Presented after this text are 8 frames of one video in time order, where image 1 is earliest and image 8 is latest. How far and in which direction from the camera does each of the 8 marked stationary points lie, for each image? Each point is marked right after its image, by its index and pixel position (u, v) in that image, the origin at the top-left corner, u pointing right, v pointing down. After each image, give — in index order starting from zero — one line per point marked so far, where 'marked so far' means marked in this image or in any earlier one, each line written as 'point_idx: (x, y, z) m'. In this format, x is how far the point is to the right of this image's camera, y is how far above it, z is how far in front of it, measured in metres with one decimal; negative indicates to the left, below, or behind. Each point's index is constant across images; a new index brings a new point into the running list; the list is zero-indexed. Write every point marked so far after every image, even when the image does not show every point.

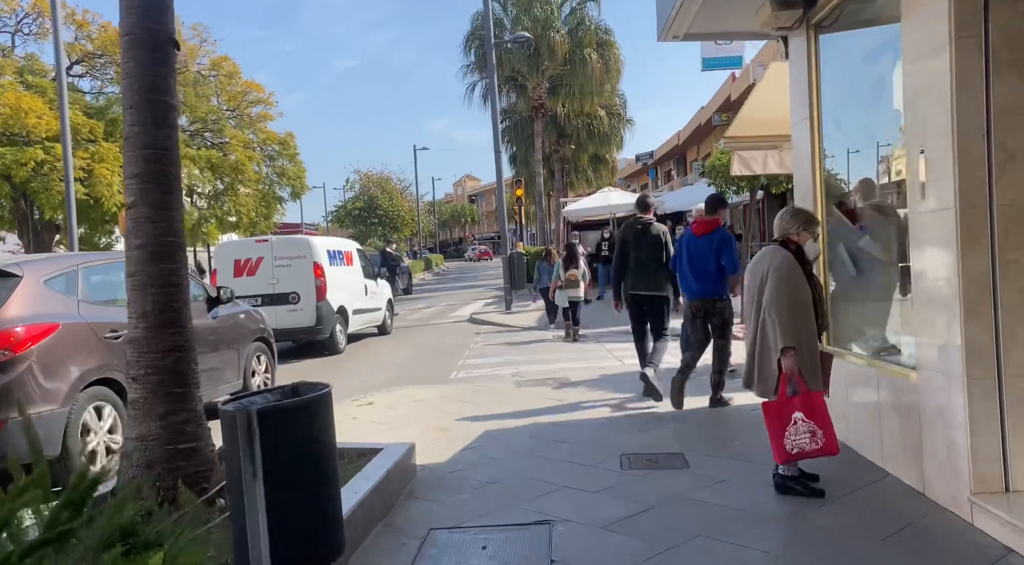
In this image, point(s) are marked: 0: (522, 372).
0: (+0.1, -1.1, +9.8) m
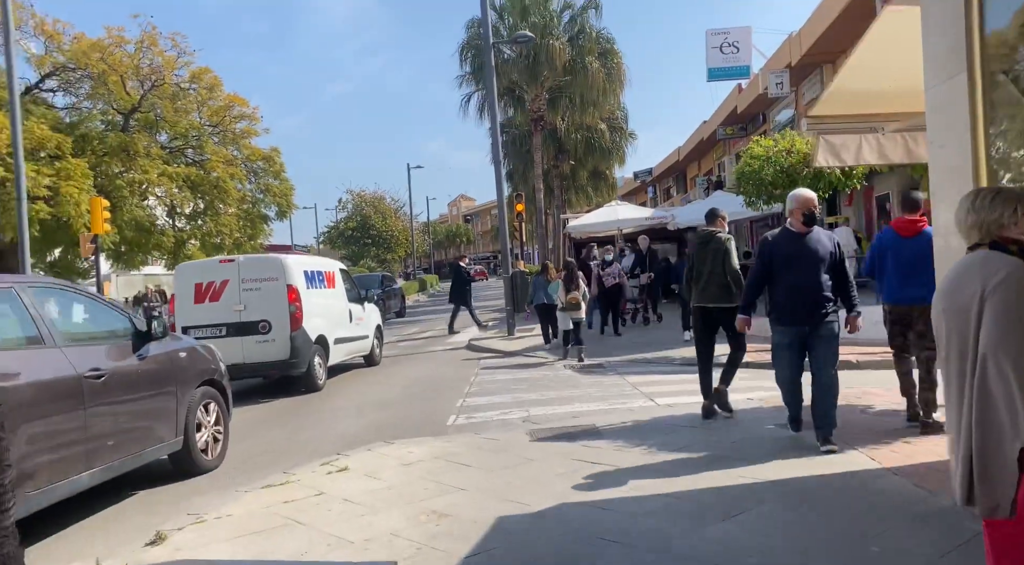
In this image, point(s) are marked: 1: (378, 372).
0: (+0.2, -1.4, +8.1) m
1: (-2.2, -1.4, +12.7) m
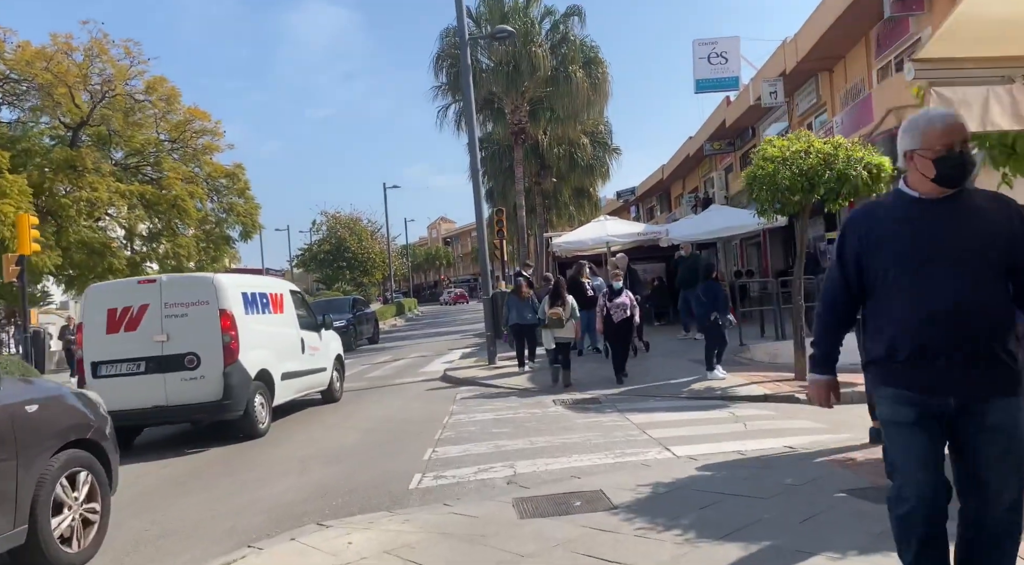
0: (+0.1, -1.5, +6.3) m
1: (-2.4, -1.8, +10.9) m
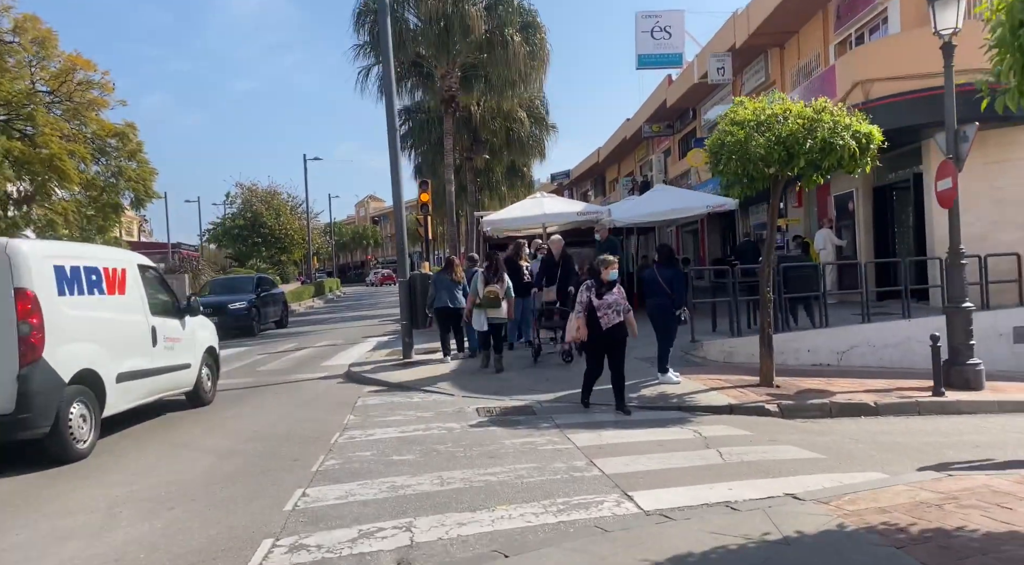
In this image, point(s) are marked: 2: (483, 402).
0: (-0.5, -1.4, +4.3) m
1: (-3.4, -1.5, +8.6) m
2: (-0.4, -1.4, +9.2) m
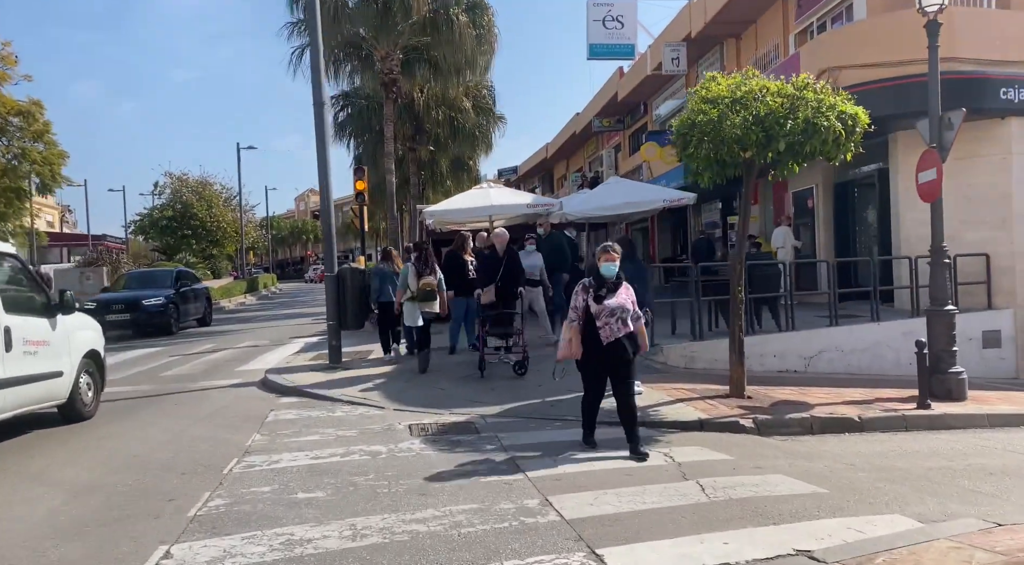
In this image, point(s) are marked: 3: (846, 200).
0: (-0.7, -1.4, +3.0) m
1: (-4.0, -1.4, +7.1) m
2: (-1.0, -1.3, +7.9) m
3: (+6.8, +1.7, +16.1) m
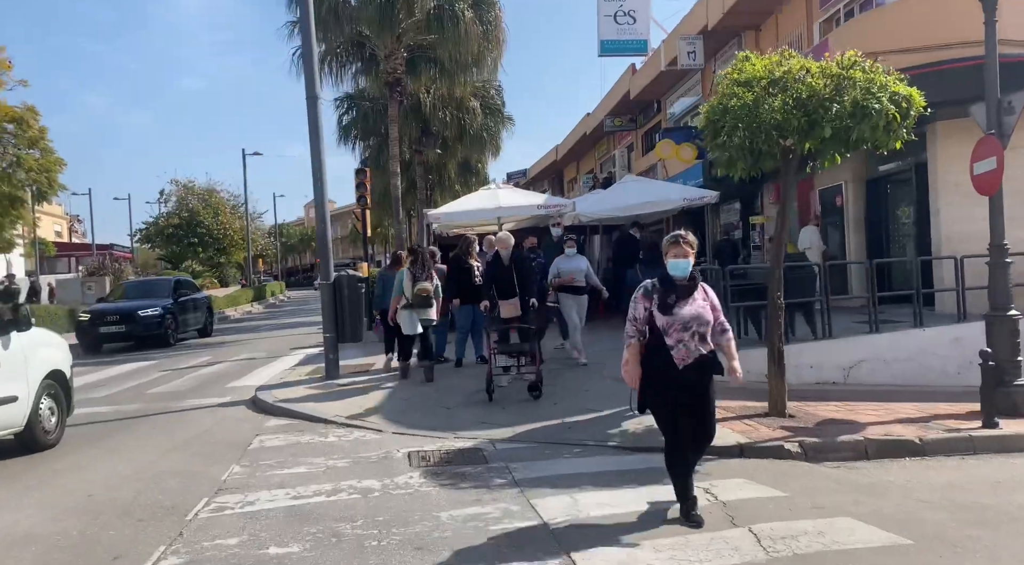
0: (-0.7, -1.4, +2.1) m
1: (-3.9, -1.5, +6.2) m
2: (-0.8, -1.4, +7.0) m
3: (+7.0, +1.6, +15.1) m
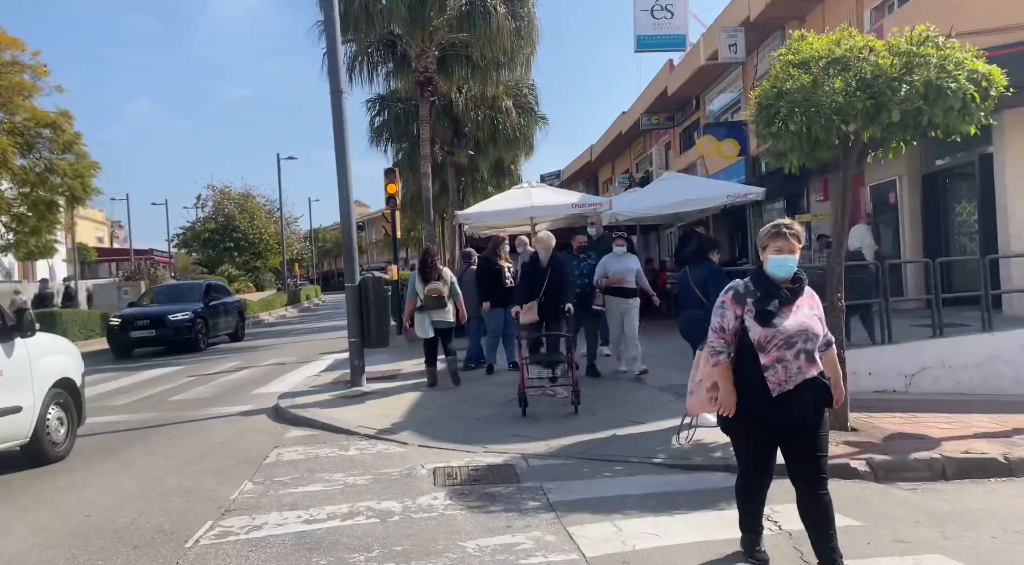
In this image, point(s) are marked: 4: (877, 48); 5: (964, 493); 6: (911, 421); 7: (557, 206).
0: (-0.6, -1.4, +1.5) m
1: (-3.6, -1.5, +5.8) m
2: (-0.6, -1.4, +6.5) m
3: (+7.6, +1.6, +14.2) m
4: (+3.1, +2.0, +6.6) m
5: (+3.2, -1.5, +5.6) m
6: (+3.8, -1.3, +7.5) m
7: (+0.8, +1.4, +13.9) m
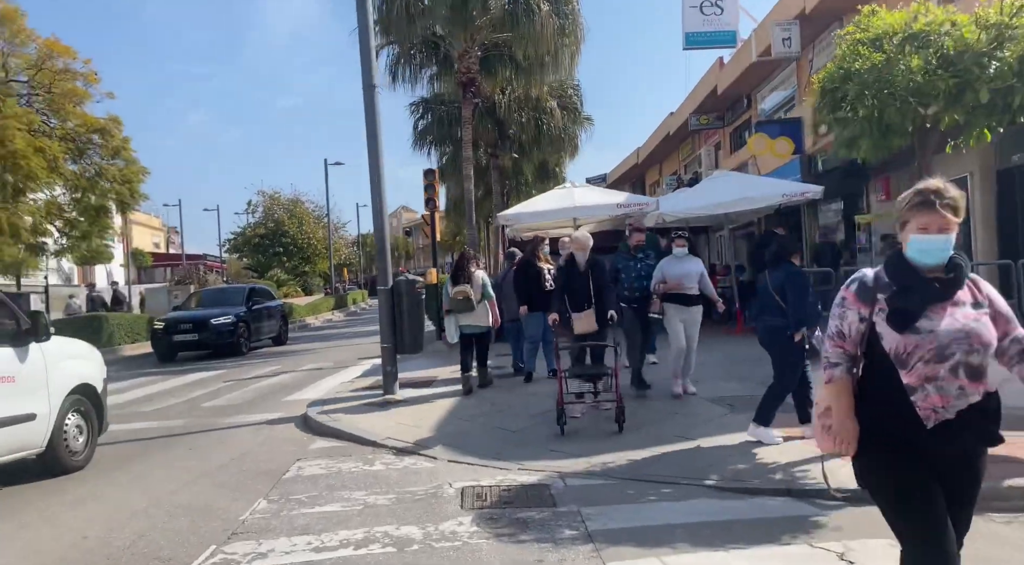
0: (-0.6, -1.4, +1.0) m
1: (-3.4, -1.5, +5.5) m
2: (-0.3, -1.4, +6.0) m
3: (+8.3, +1.5, +13.2) m
4: (+3.3, +2.0, +5.9) m
5: (+3.4, -1.5, +4.9) m
6: (+4.1, -1.3, +6.7) m
7: (+1.5, +1.3, +13.3) m
